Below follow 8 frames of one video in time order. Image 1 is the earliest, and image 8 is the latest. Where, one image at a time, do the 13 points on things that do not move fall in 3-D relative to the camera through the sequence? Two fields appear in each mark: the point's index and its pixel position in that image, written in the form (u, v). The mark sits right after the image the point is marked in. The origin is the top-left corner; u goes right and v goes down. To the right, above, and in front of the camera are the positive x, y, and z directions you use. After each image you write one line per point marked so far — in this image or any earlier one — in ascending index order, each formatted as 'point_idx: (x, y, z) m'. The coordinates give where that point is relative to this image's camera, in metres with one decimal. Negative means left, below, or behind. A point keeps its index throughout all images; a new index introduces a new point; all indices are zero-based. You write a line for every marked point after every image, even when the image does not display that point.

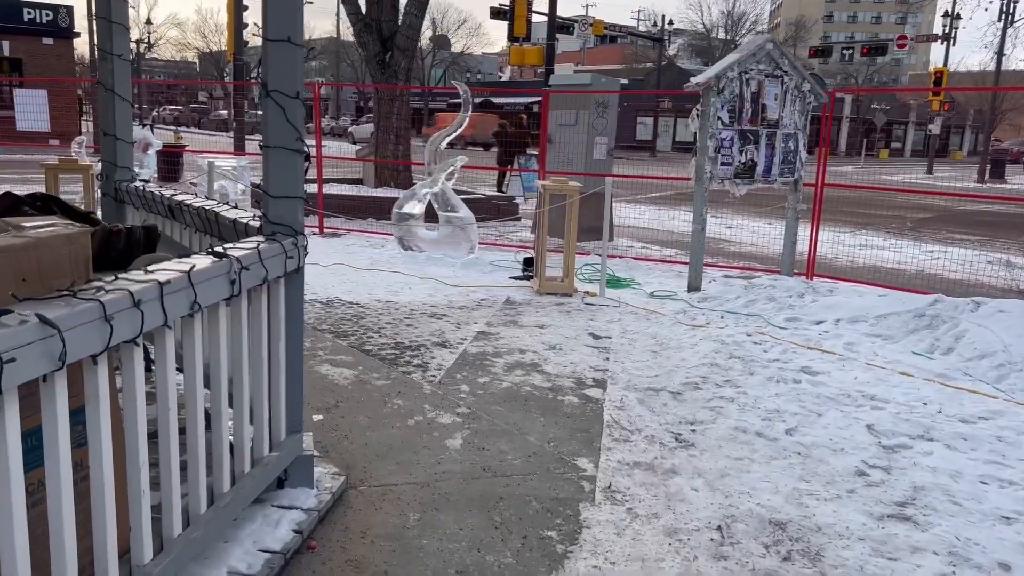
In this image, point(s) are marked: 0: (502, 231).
0: (-0.2, +1.0, +13.3) m
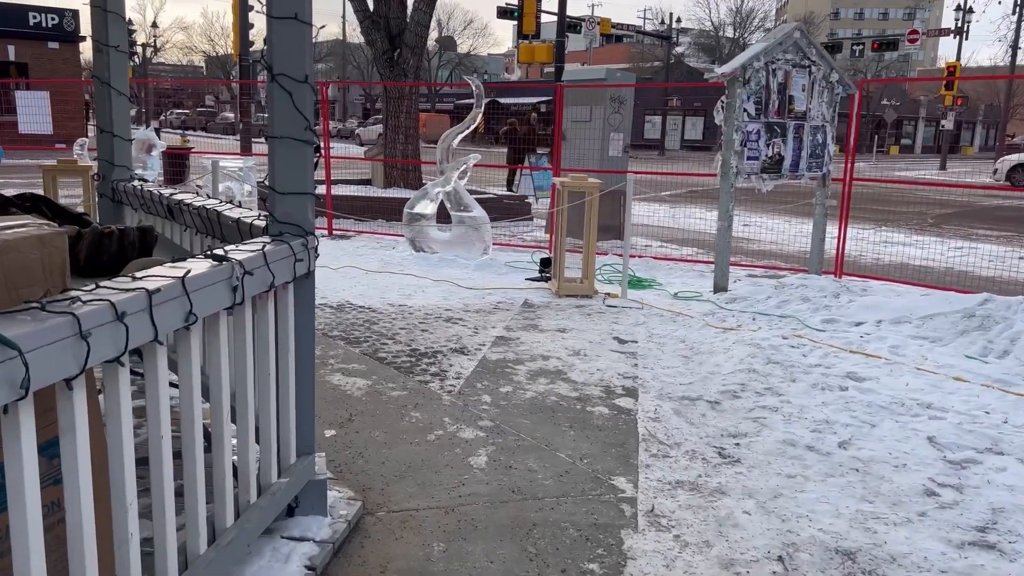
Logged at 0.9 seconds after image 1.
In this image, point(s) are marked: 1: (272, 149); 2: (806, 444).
0: (0.0, +0.9, +13.0) m
1: (-0.9, +0.5, +2.9) m
2: (+1.5, -0.8, +4.1) m
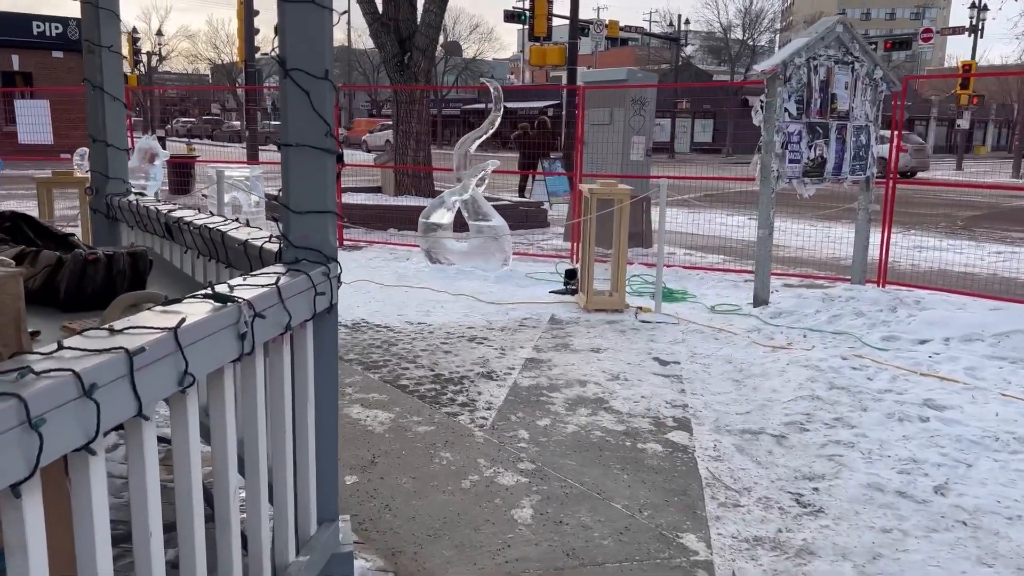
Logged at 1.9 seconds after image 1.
0: (+0.3, +0.8, +12.5) m
1: (-0.7, +0.4, +2.4) m
2: (+1.7, -0.9, +3.6) m
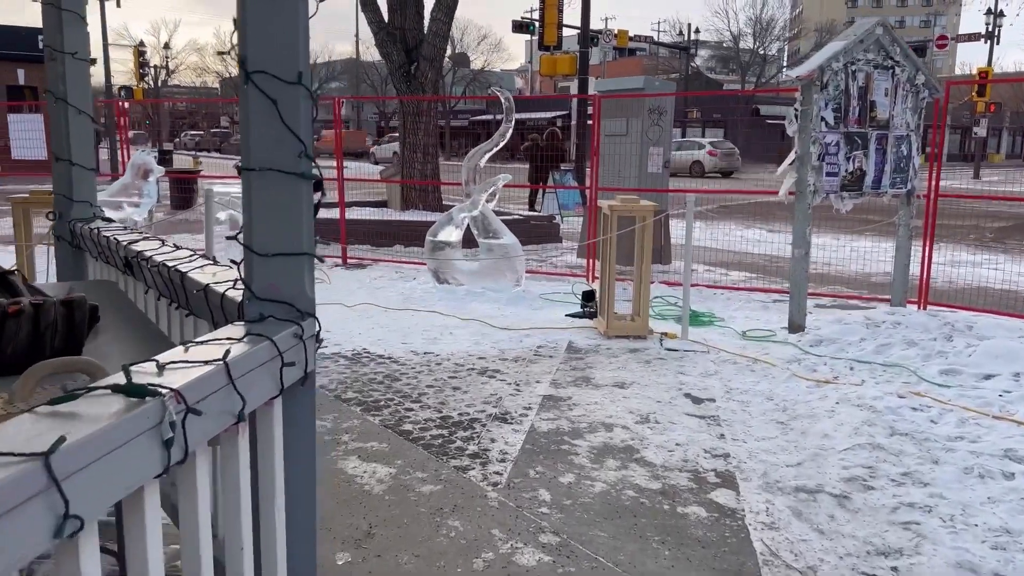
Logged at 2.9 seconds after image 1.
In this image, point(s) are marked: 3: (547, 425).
0: (+0.5, +0.5, +12.0) m
1: (-0.6, +0.2, +1.9) m
2: (+1.8, -1.0, +3.0) m
3: (+0.2, -0.8, +4.6) m
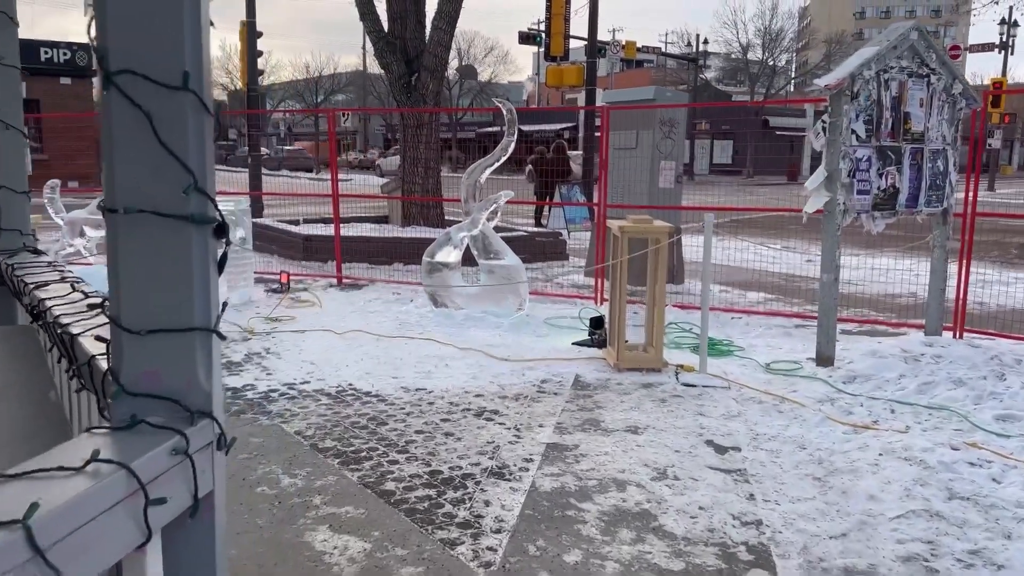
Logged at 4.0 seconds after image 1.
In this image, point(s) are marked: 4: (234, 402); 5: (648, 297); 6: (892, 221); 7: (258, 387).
0: (+0.5, +0.2, +11.4) m
1: (-0.6, +0.1, +1.3) m
2: (+1.7, -1.2, +2.4) m
3: (+0.2, -1.0, +4.0) m
4: (-1.8, -0.7, +5.3) m
5: (+1.1, -0.1, +6.3) m
6: (+3.1, +0.5, +6.5) m
7: (-1.8, -0.7, +5.6) m
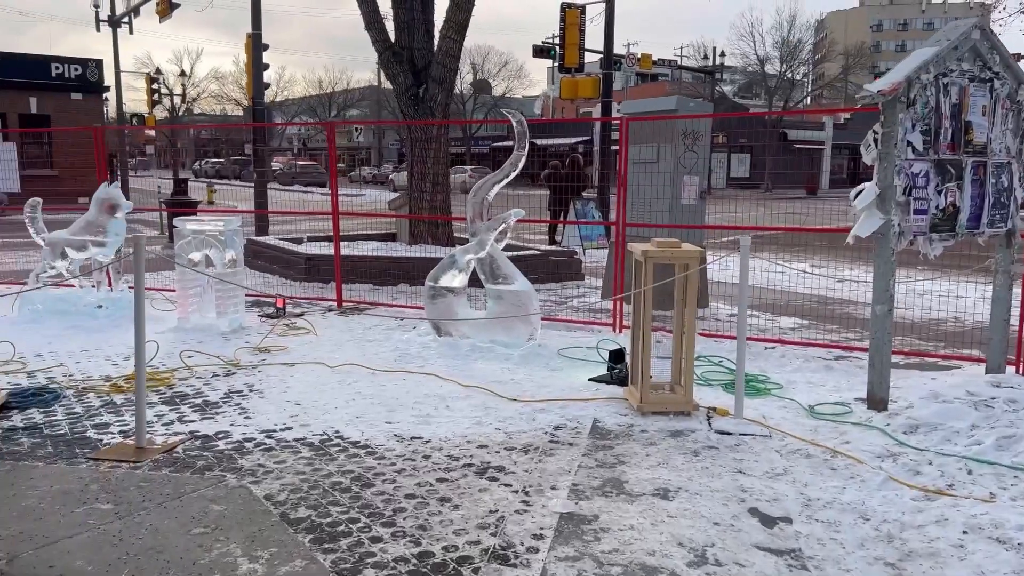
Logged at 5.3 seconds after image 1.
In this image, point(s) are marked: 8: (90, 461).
0: (+0.7, -0.1, +10.7) m
1: (-0.7, -0.1, +0.6) m
2: (+1.7, -1.3, +1.6) m
3: (+0.2, -1.1, +3.3) m
4: (-1.8, -0.9, +4.6) m
5: (+1.1, -0.3, +5.6) m
6: (+3.1, +0.3, +5.8) m
7: (-1.7, -0.9, +5.0) m
8: (-2.3, -1.0, +4.5) m
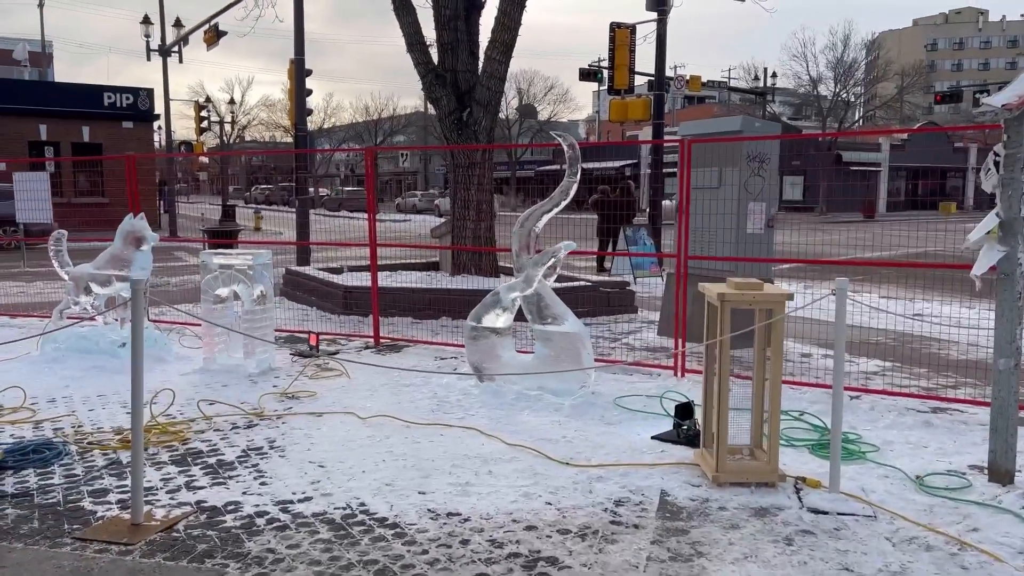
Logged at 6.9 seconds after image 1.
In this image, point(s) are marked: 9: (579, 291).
0: (+1.3, -0.5, +9.9) m
1: (-0.6, -0.2, 0.0) m
2: (+1.8, -1.5, +0.8) m
3: (+0.4, -1.4, +2.6) m
4: (-1.5, -1.2, +3.9) m
5: (+1.4, -0.6, +4.8) m
6: (+3.5, 0.0, +4.9) m
7: (-1.4, -1.2, +4.3) m
8: (-2.1, -1.2, +3.9) m
9: (+0.8, -0.1, +10.3) m
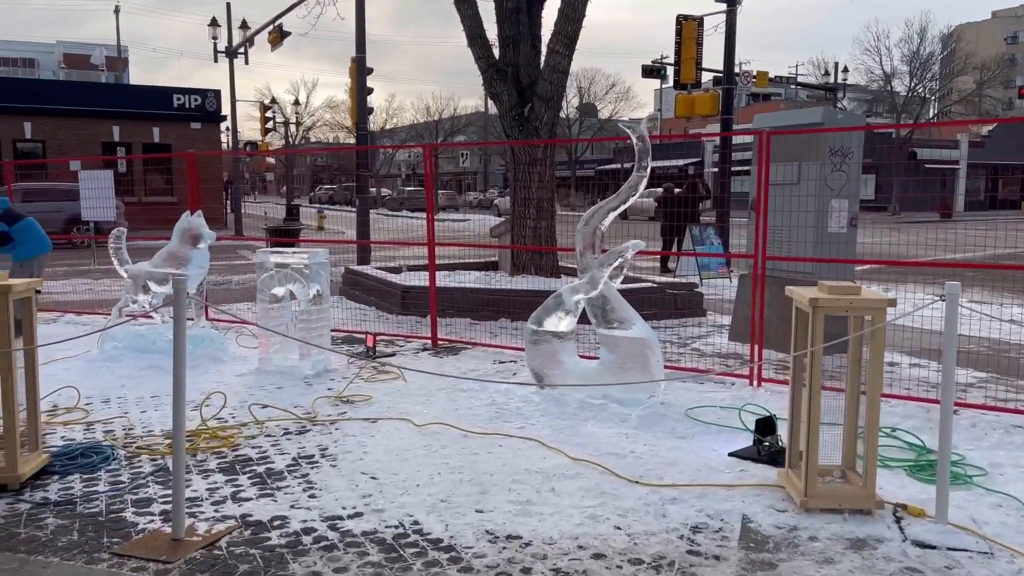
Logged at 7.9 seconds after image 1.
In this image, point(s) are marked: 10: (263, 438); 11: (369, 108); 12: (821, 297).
0: (+2.0, -0.5, +9.4) m
1: (-0.6, -0.2, -0.4) m
2: (+1.9, -1.5, +0.3) m
3: (+0.6, -1.4, +2.2) m
4: (-1.2, -1.2, +3.7) m
5: (+1.8, -0.6, +4.3) m
6: (+3.8, 0.0, +4.3) m
7: (-1.1, -1.2, +4.0) m
8: (-1.8, -1.2, +3.6) m
9: (+1.6, -0.1, +9.9) m
10: (-1.7, -1.0, +5.5) m
11: (-2.9, +3.7, +16.5) m
12: (+1.6, 0.0, +4.2) m
